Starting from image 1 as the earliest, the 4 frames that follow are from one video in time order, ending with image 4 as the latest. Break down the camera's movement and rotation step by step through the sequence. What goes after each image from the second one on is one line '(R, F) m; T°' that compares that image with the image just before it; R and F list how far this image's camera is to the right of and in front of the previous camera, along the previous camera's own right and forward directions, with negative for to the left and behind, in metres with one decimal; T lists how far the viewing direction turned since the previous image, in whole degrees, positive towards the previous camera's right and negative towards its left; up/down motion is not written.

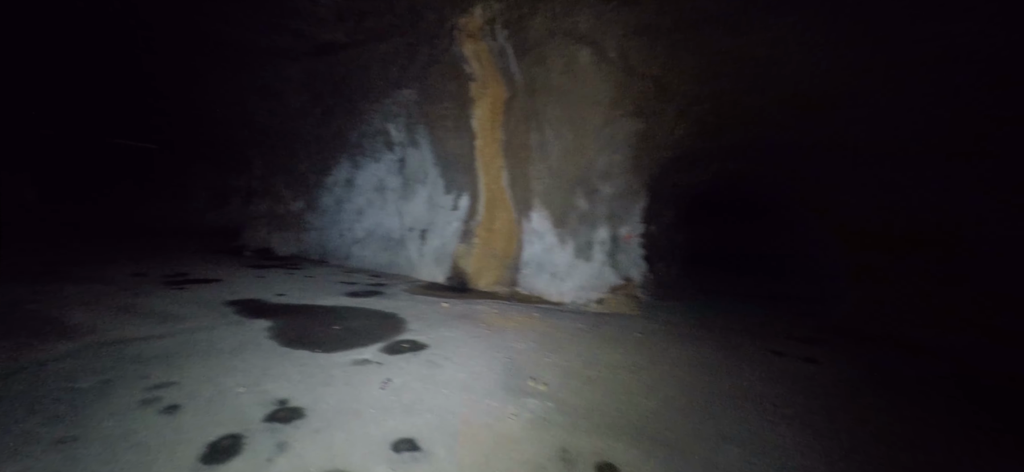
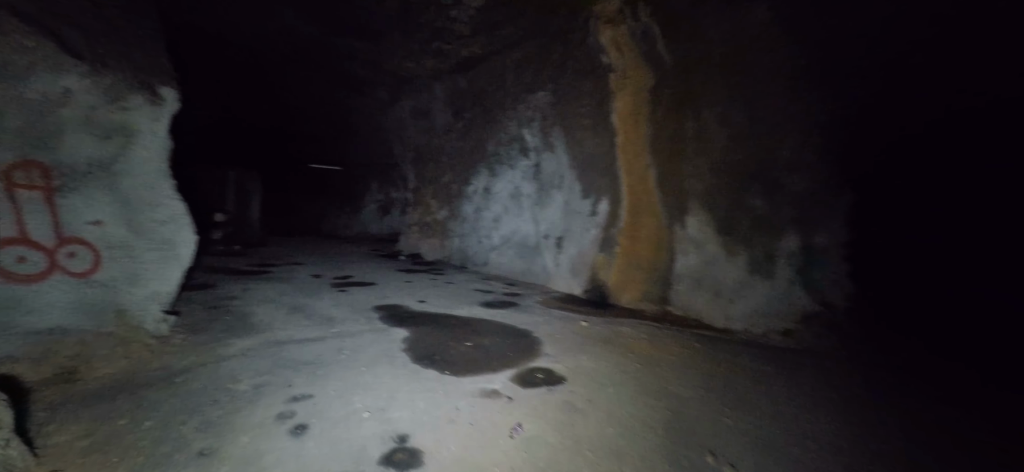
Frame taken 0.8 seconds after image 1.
(-0.2, +0.7) m; -20°
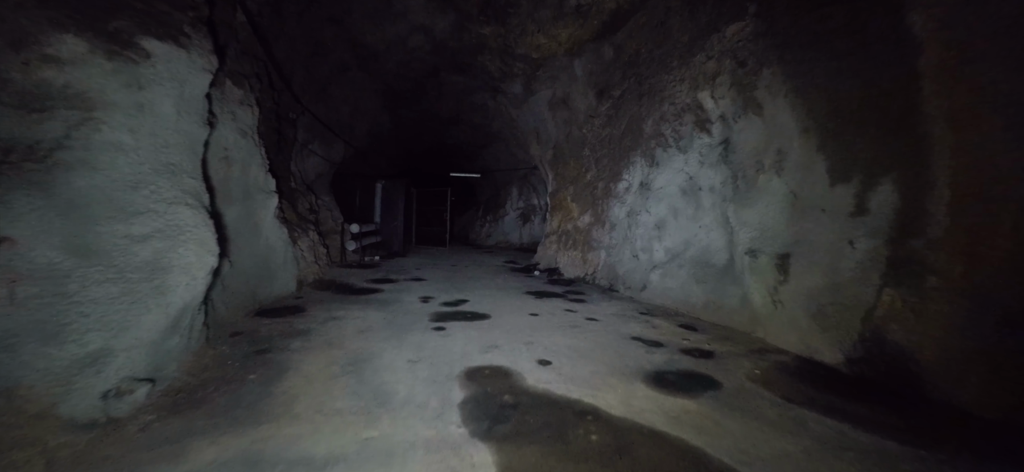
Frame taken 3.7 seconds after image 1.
(-0.3, +2.1) m; -22°
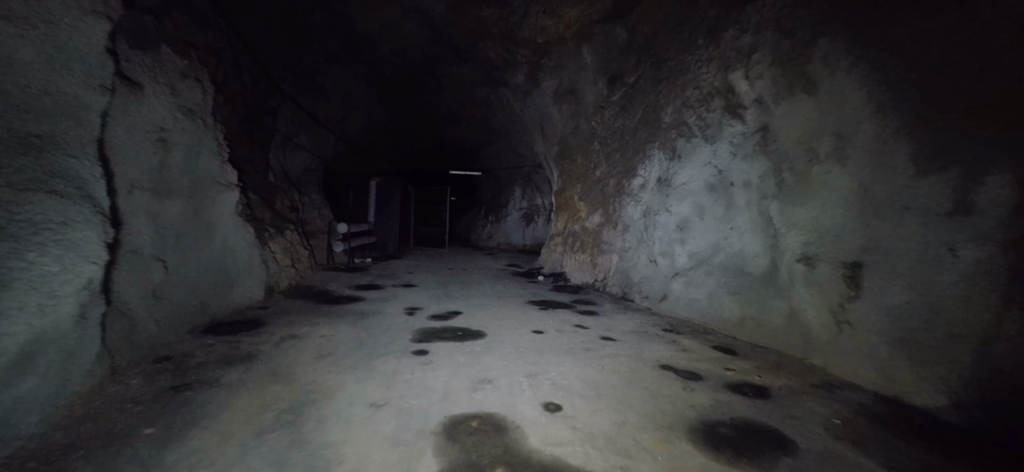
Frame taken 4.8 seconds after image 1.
(0.0, +0.7) m; -1°
